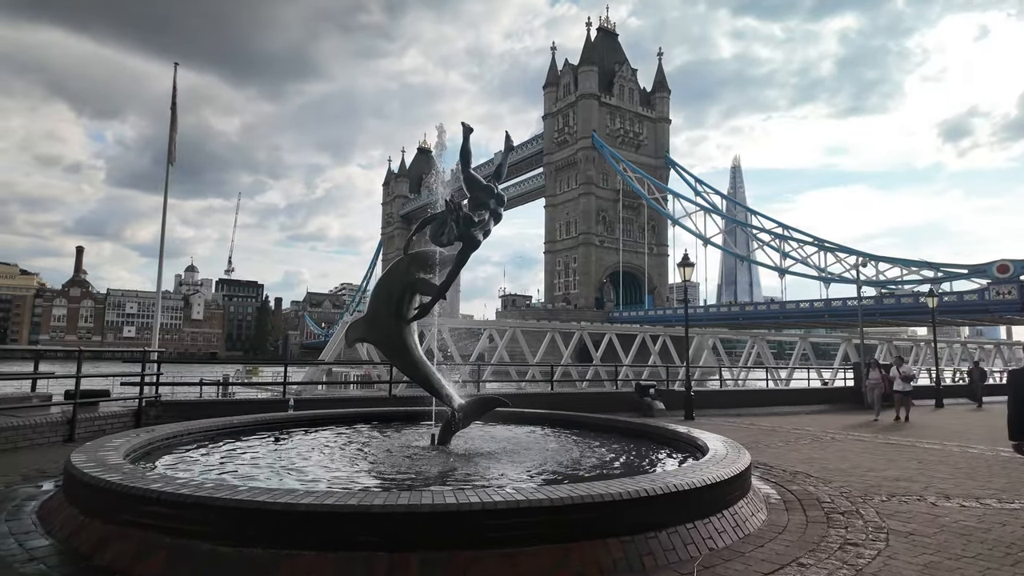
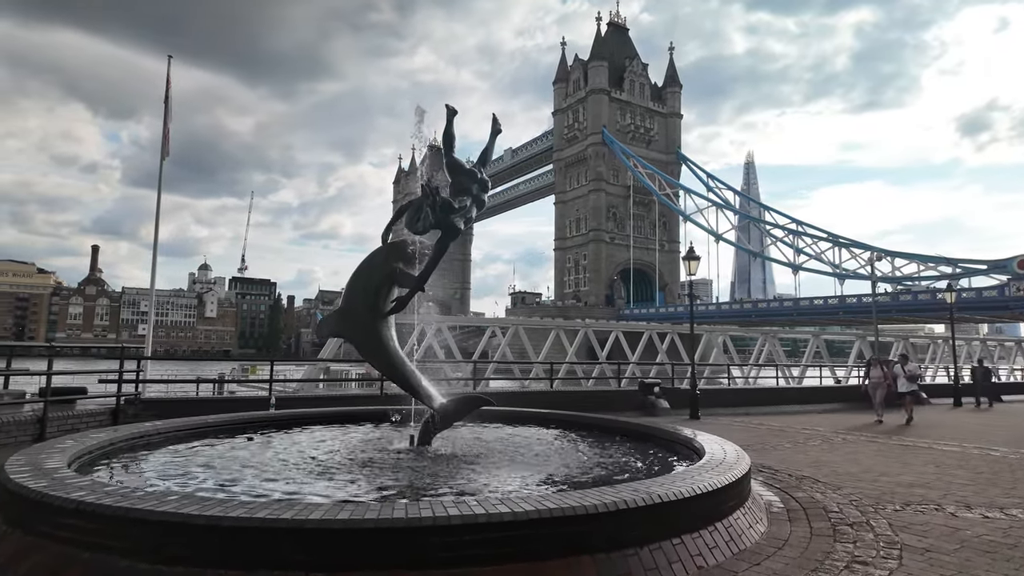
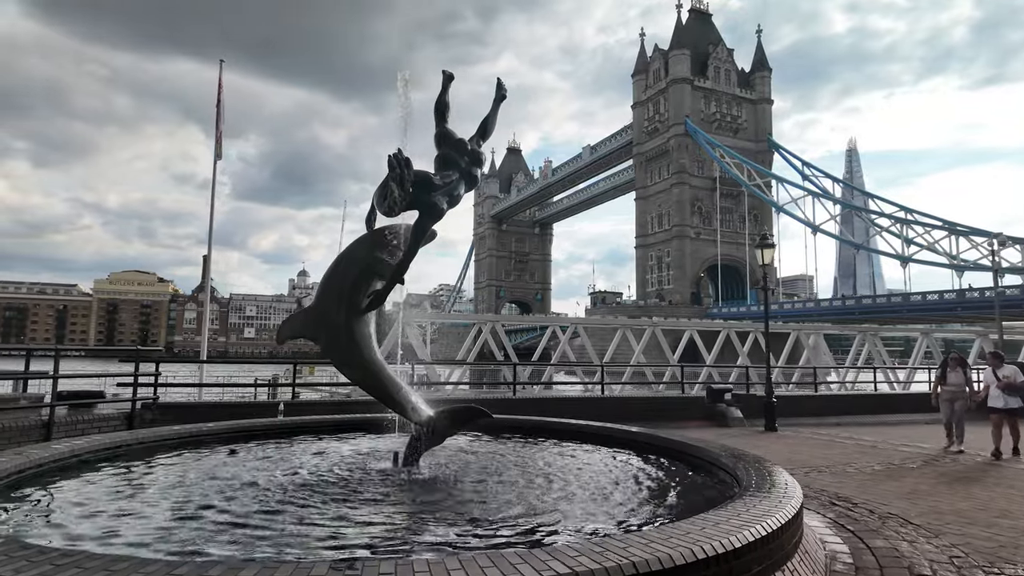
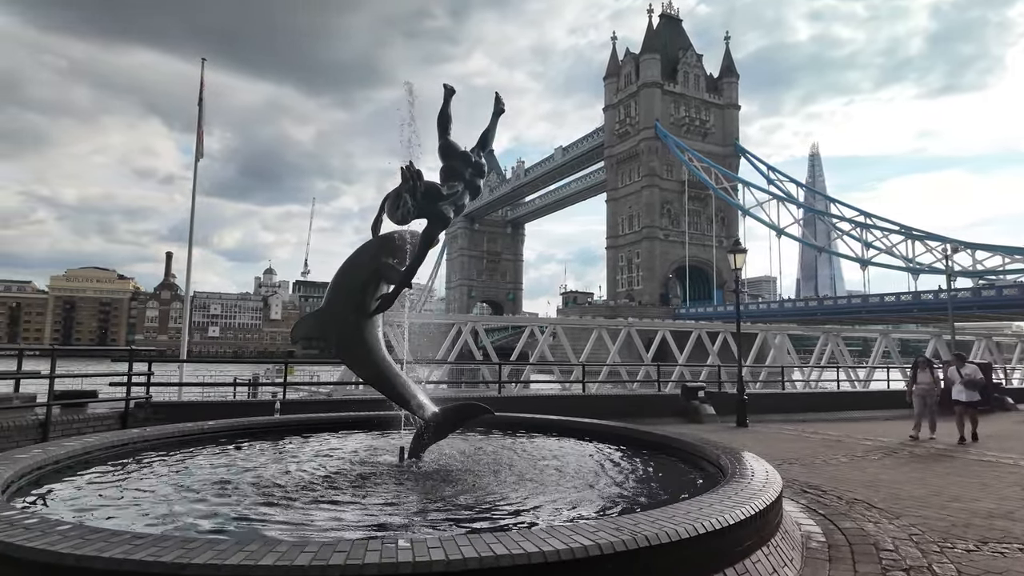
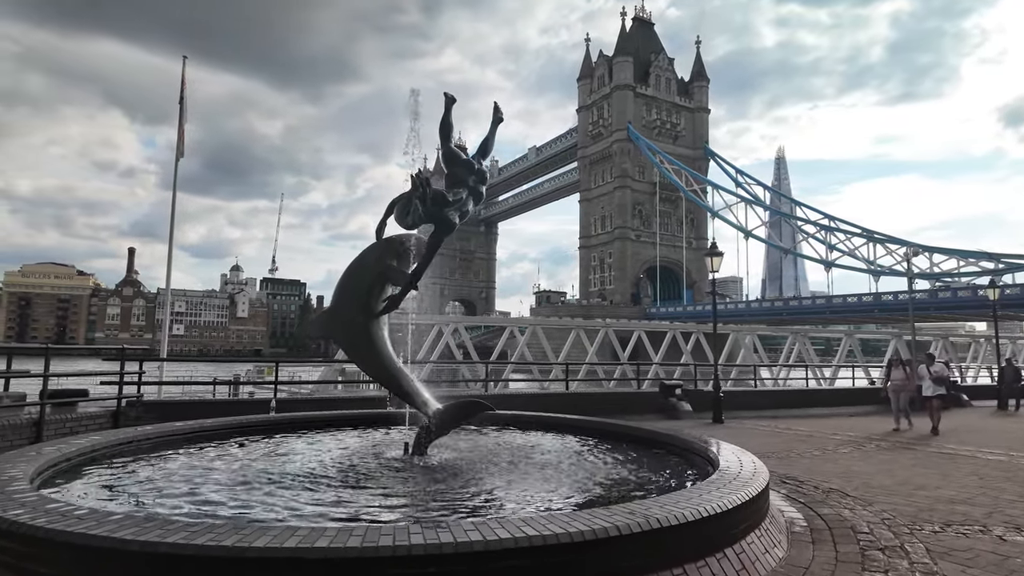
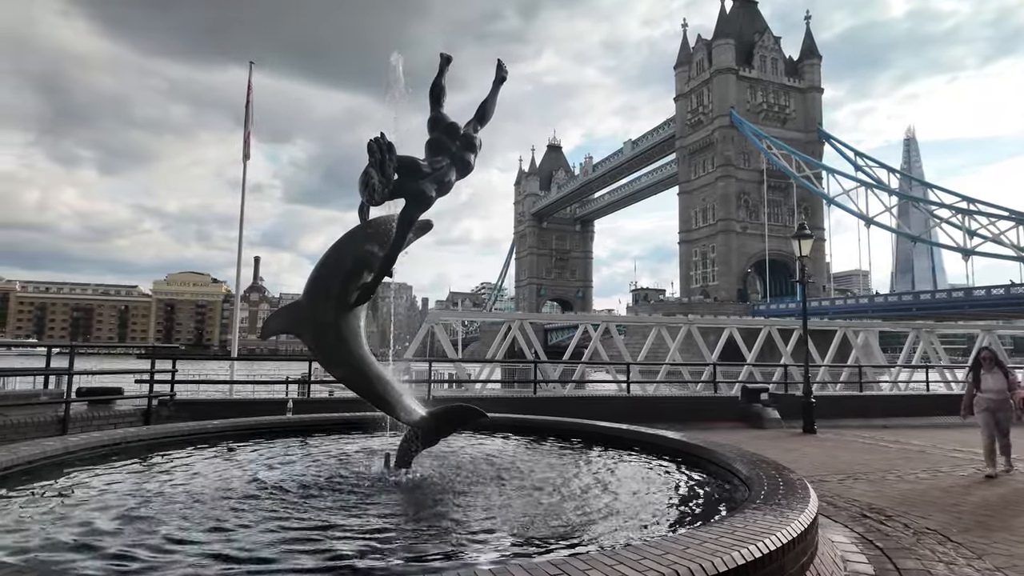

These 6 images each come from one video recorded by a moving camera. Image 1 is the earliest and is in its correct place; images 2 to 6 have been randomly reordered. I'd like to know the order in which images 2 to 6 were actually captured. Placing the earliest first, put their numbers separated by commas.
2, 5, 4, 3, 6
